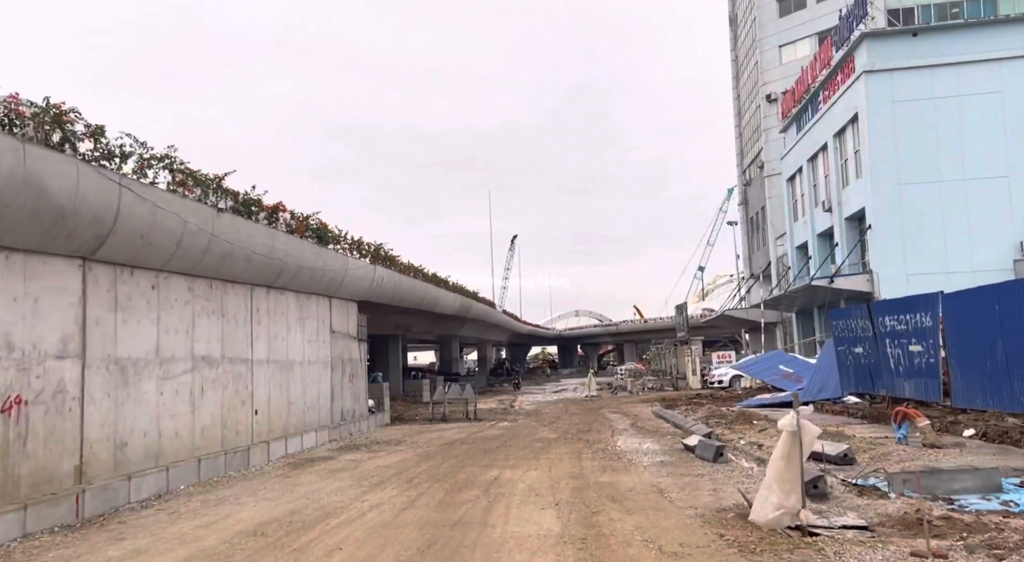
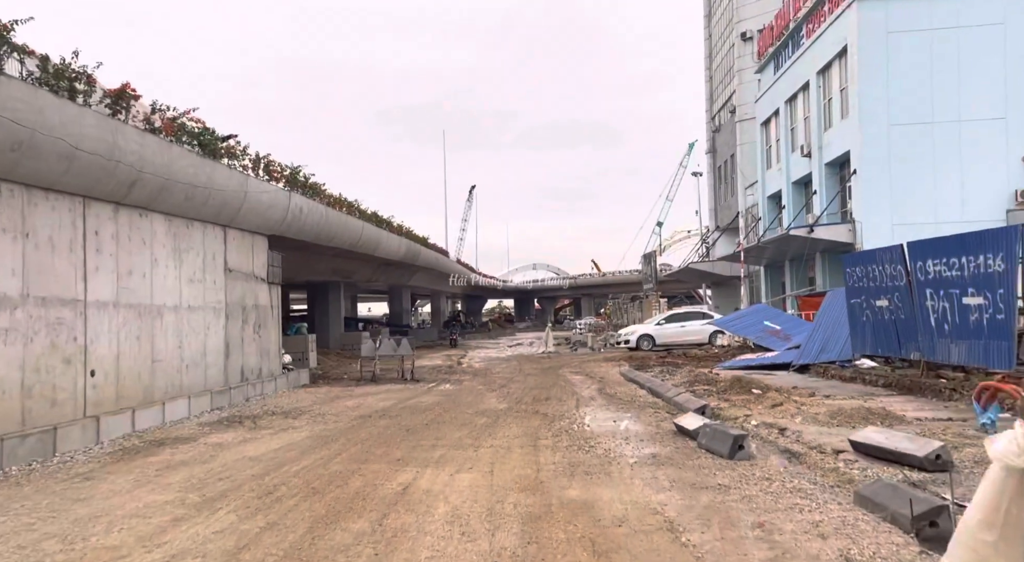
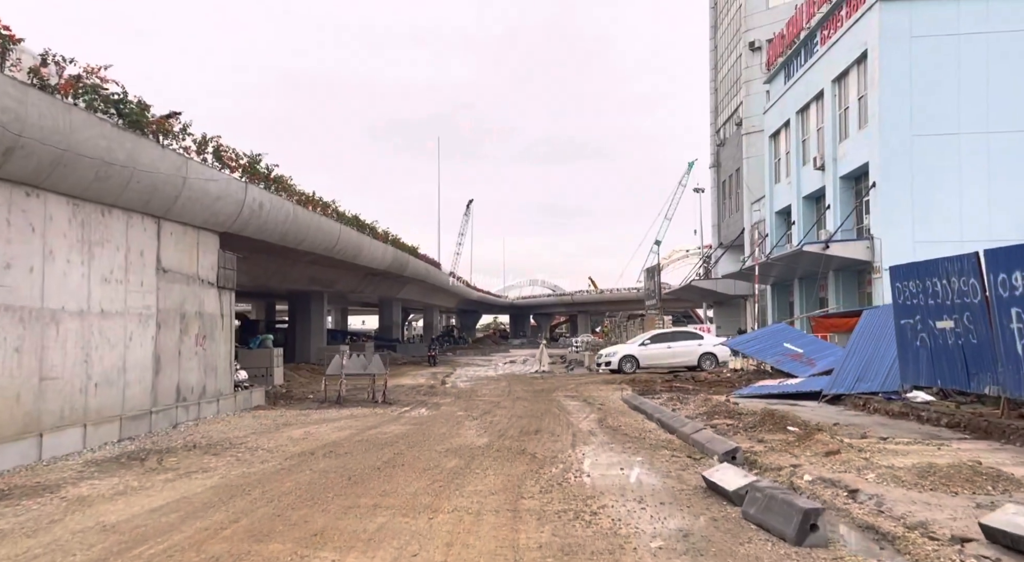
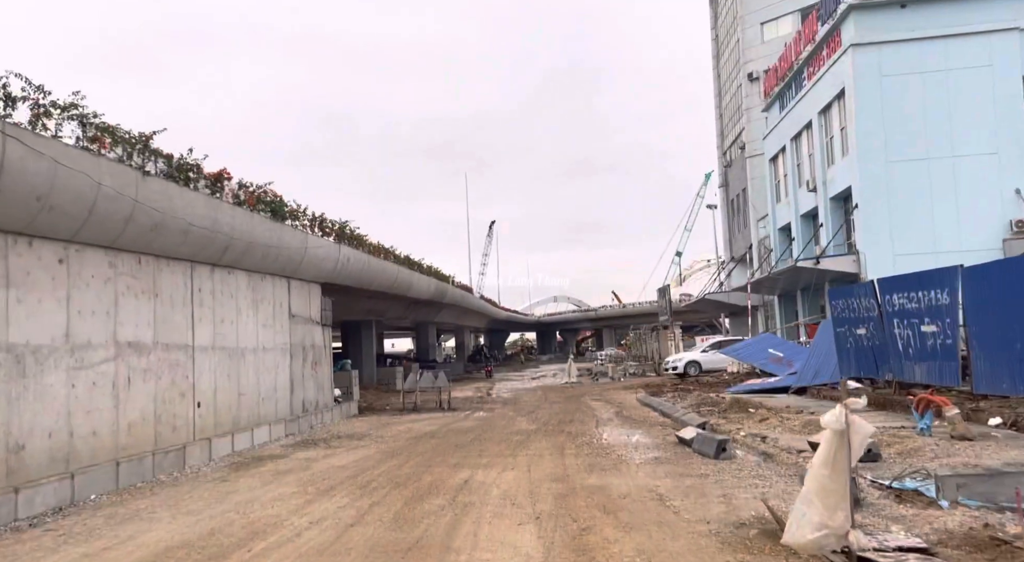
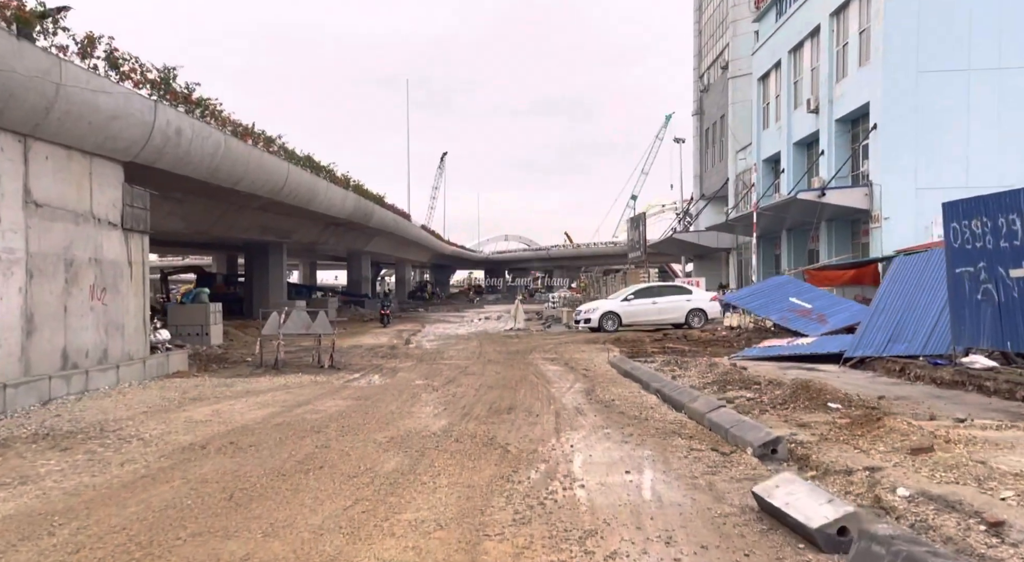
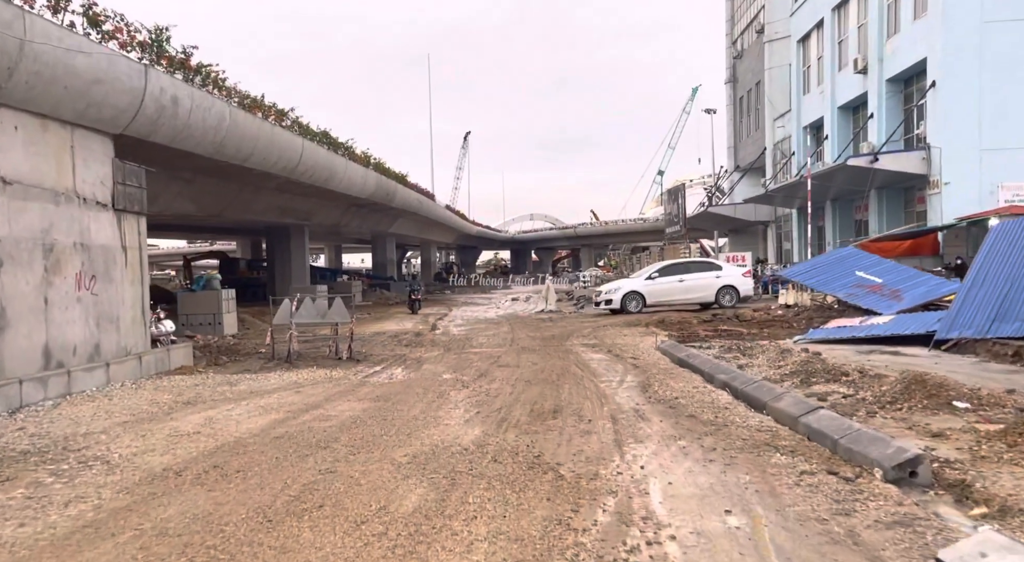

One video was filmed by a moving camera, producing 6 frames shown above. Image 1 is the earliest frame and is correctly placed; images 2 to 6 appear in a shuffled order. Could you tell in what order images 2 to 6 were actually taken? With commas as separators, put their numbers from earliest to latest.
4, 2, 3, 5, 6
